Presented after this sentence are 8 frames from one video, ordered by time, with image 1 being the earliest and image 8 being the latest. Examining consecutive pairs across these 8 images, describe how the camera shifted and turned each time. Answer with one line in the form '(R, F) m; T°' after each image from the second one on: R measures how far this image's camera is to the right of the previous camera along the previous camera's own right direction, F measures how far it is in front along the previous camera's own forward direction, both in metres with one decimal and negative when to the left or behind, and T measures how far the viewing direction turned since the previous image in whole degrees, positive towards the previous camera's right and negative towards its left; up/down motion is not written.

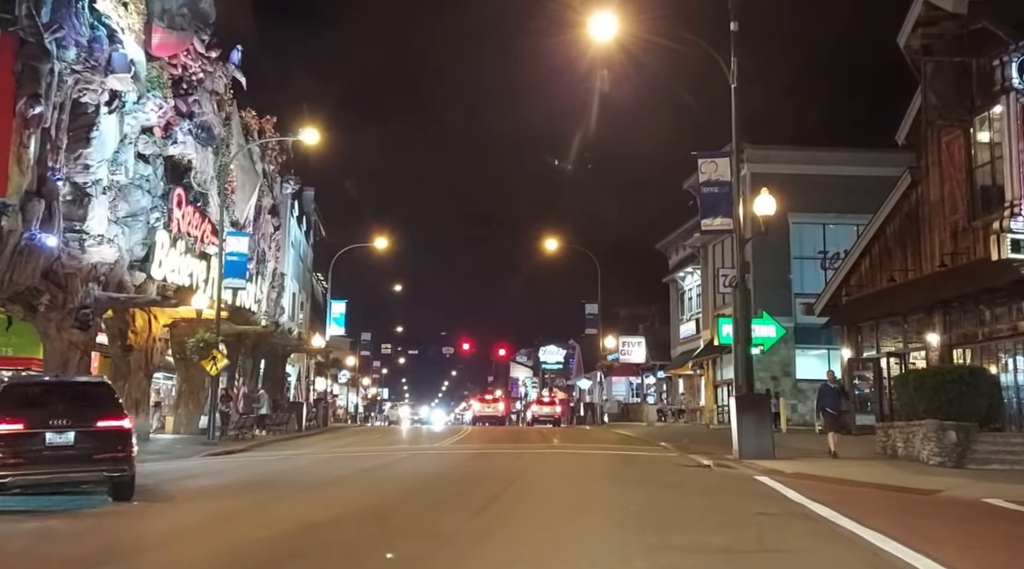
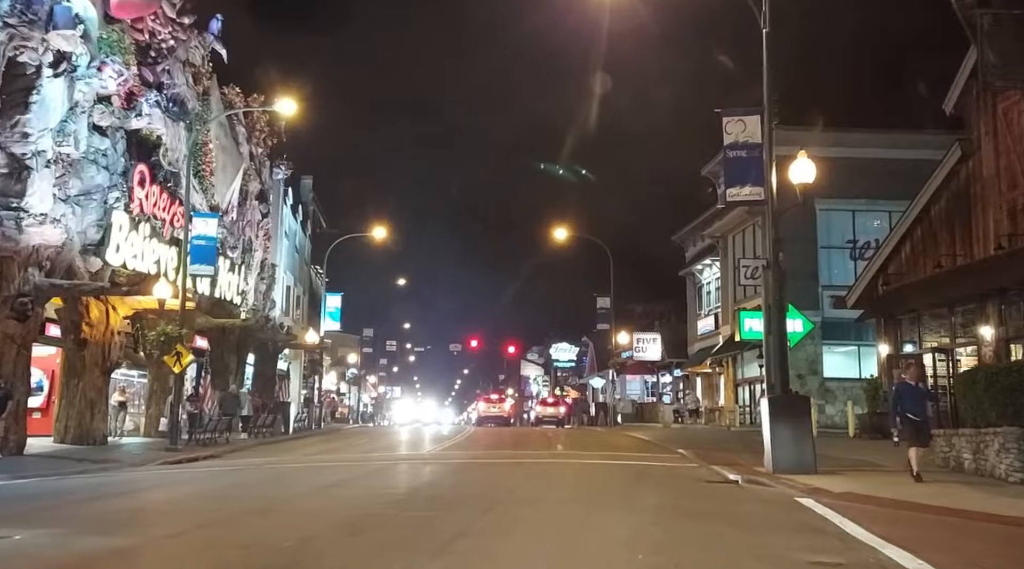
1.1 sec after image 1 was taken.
(+0.4, +3.0) m; -1°
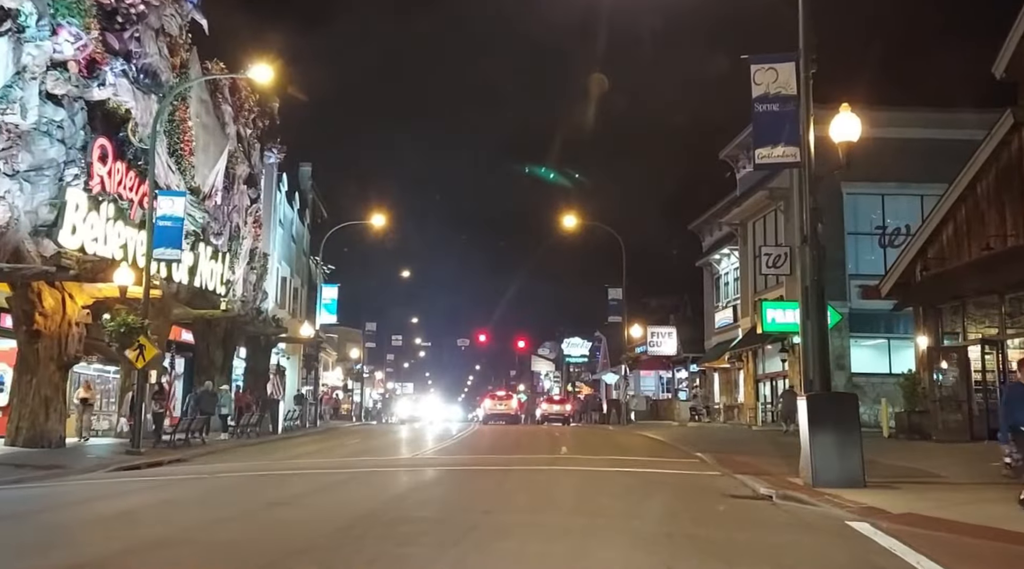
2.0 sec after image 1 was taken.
(+0.4, +2.5) m; -1°
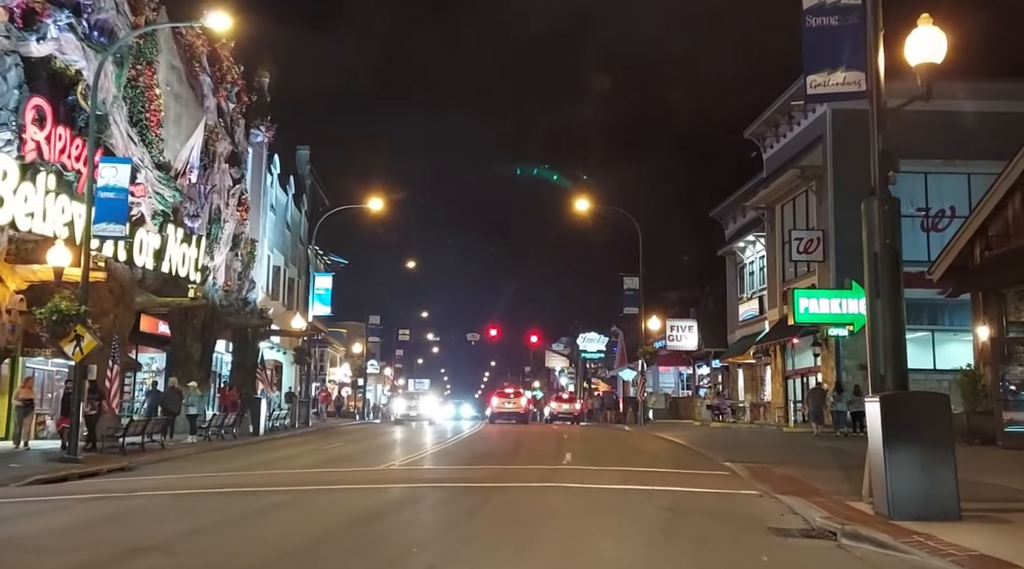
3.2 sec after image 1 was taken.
(+0.4, +3.2) m; -1°
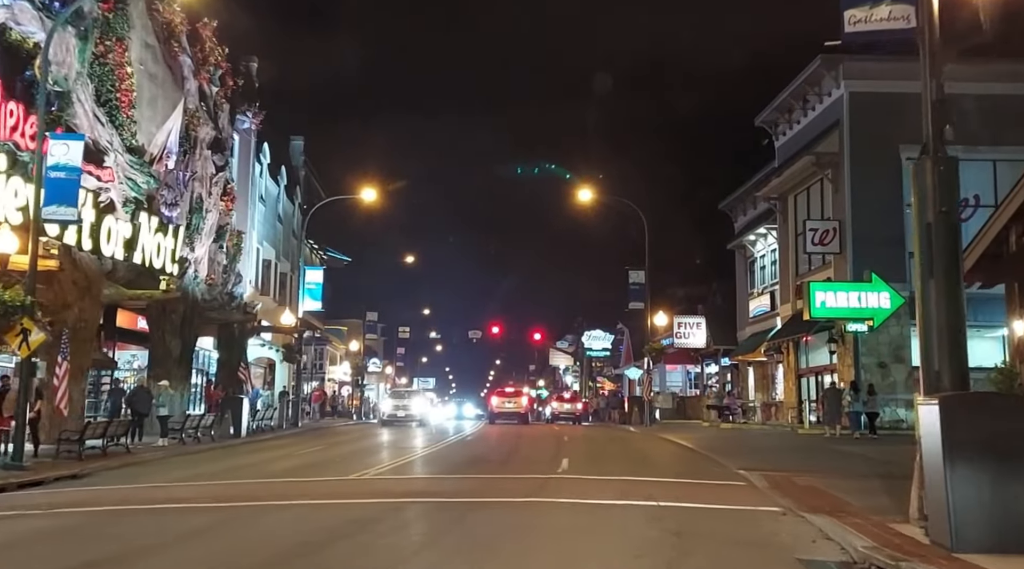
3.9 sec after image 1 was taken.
(+0.3, +1.8) m; 0°
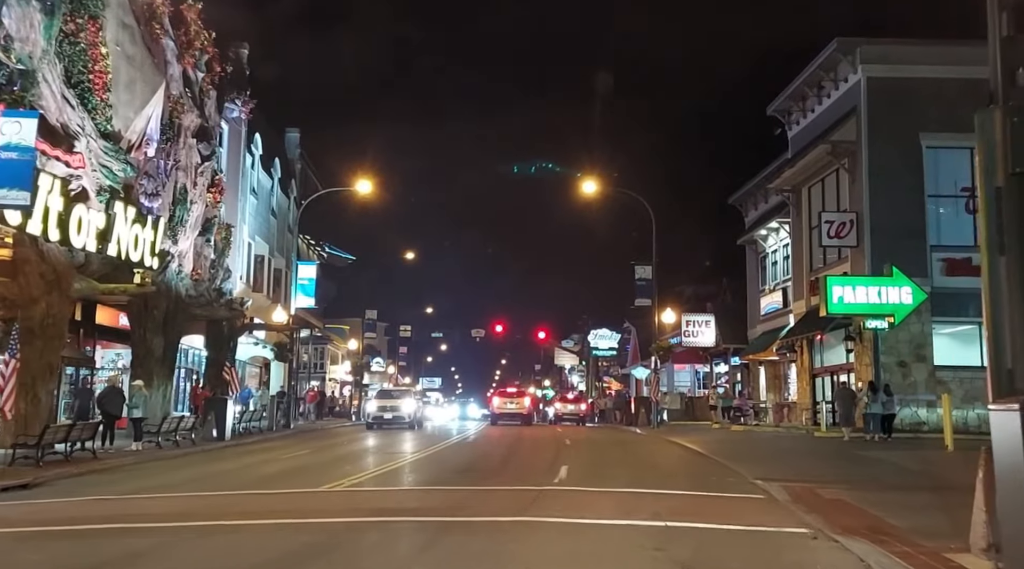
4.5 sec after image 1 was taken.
(+0.2, +1.6) m; 0°
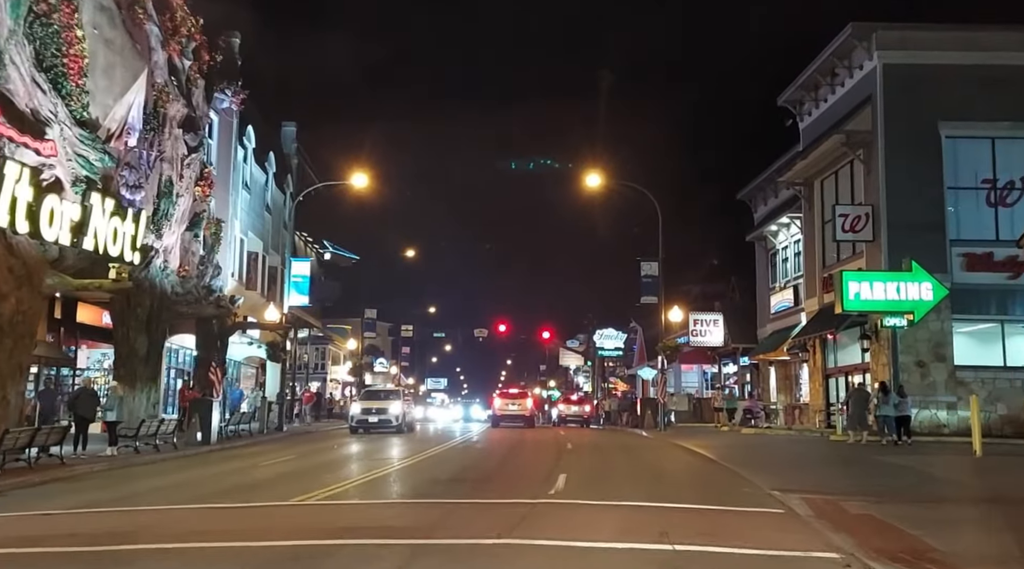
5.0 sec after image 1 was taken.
(+0.2, +1.3) m; 0°
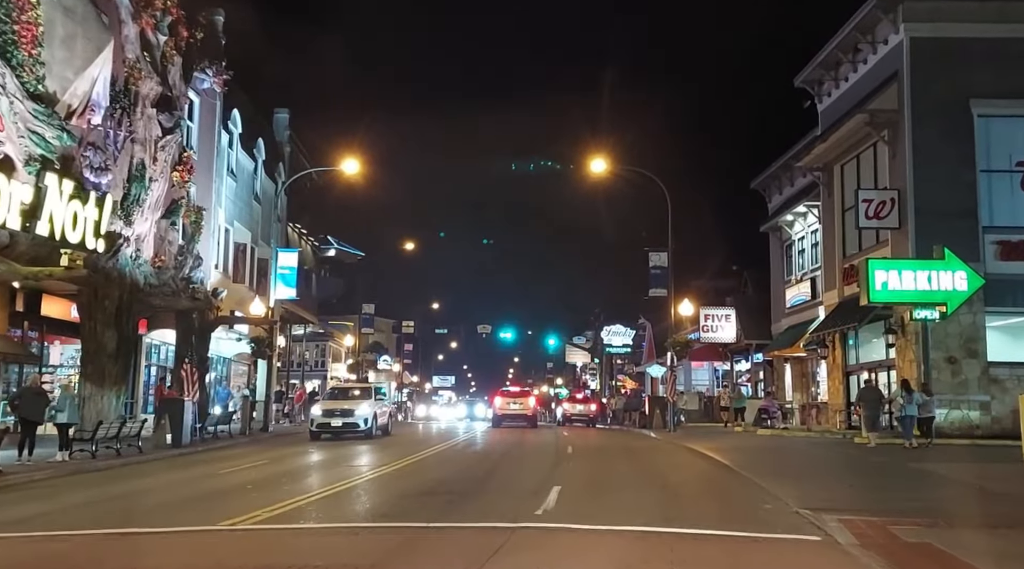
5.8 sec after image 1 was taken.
(+0.3, +2.1) m; -1°
